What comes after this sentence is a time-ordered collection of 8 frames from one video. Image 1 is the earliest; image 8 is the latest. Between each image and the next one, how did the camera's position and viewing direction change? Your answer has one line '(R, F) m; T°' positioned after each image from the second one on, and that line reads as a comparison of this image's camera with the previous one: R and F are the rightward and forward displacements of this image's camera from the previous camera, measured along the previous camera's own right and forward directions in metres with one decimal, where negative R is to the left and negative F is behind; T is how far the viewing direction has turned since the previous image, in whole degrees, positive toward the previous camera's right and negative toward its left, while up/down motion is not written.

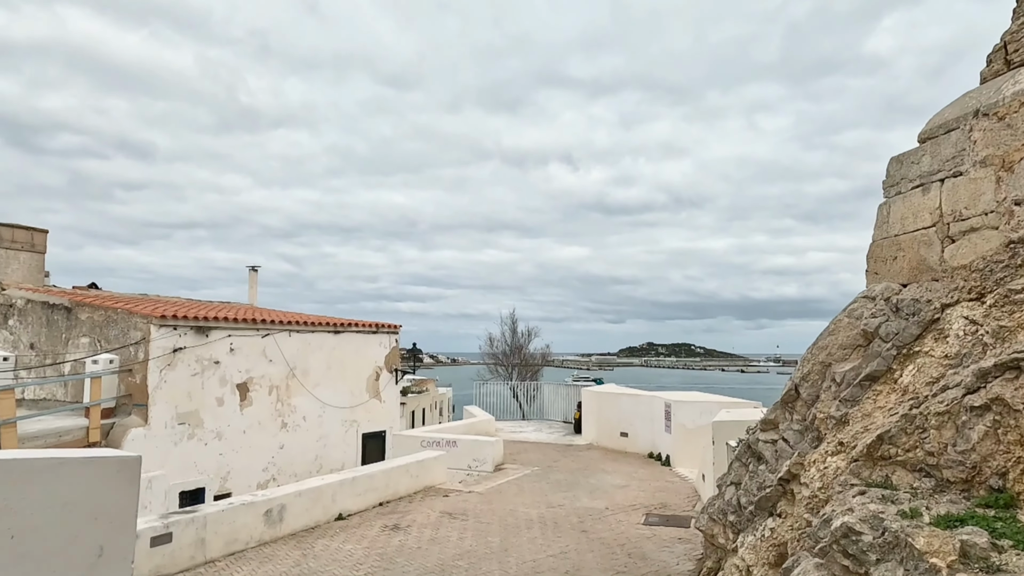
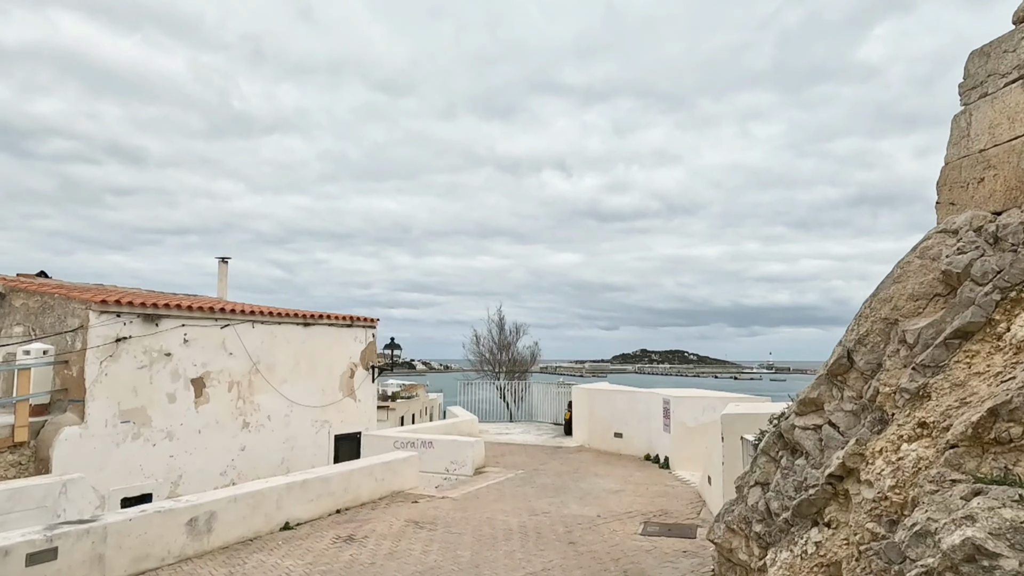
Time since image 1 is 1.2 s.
(+0.2, +1.4) m; +1°
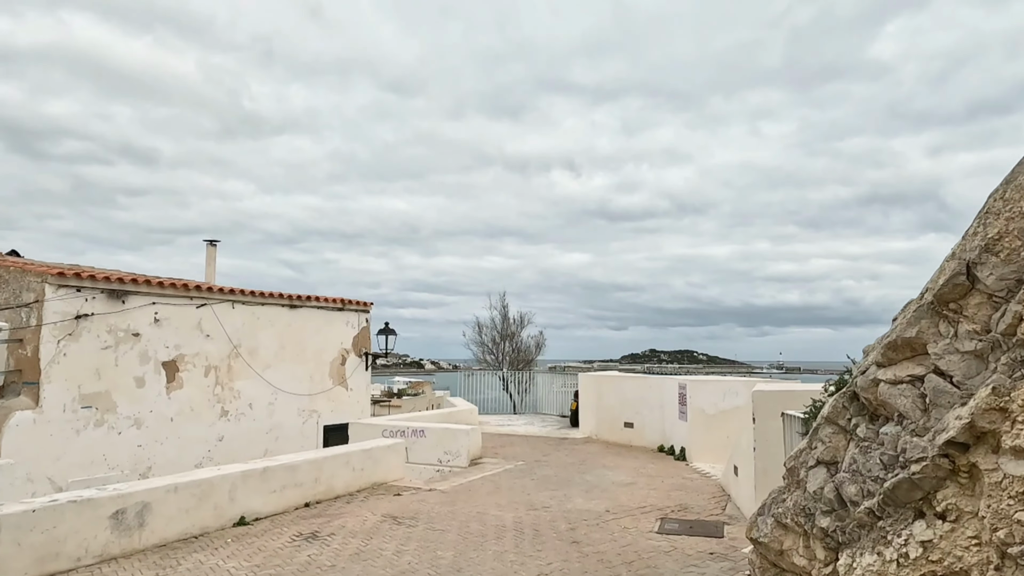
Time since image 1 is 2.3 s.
(+0.2, +1.2) m; -1°
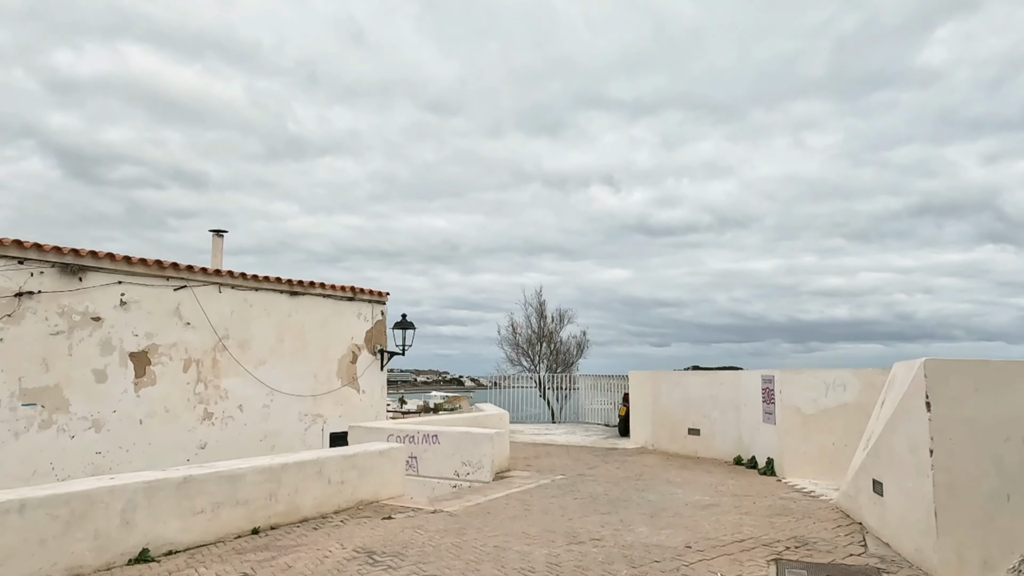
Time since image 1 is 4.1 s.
(+0.1, +2.5) m; -3°
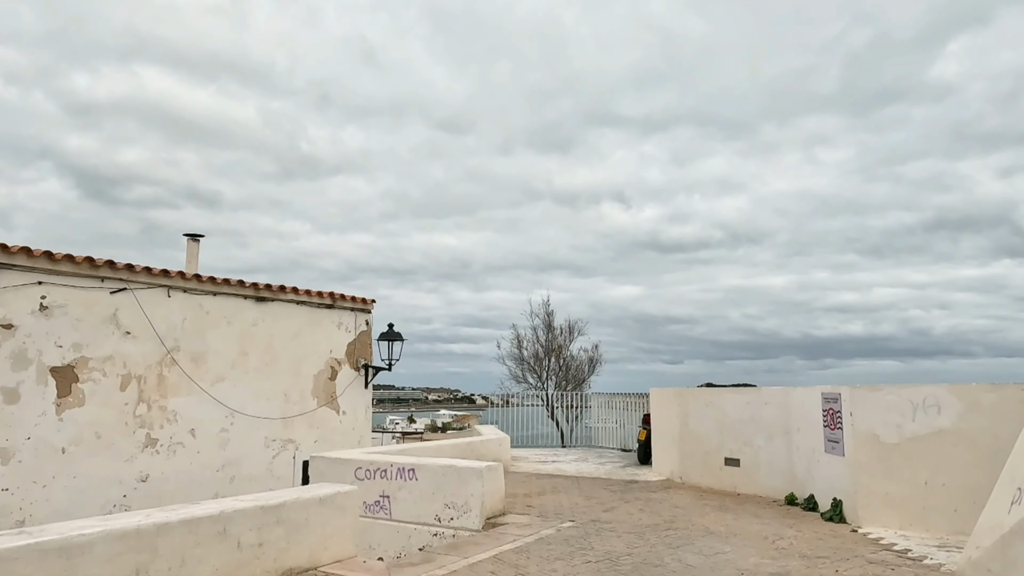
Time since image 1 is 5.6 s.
(+0.2, +1.9) m; -1°
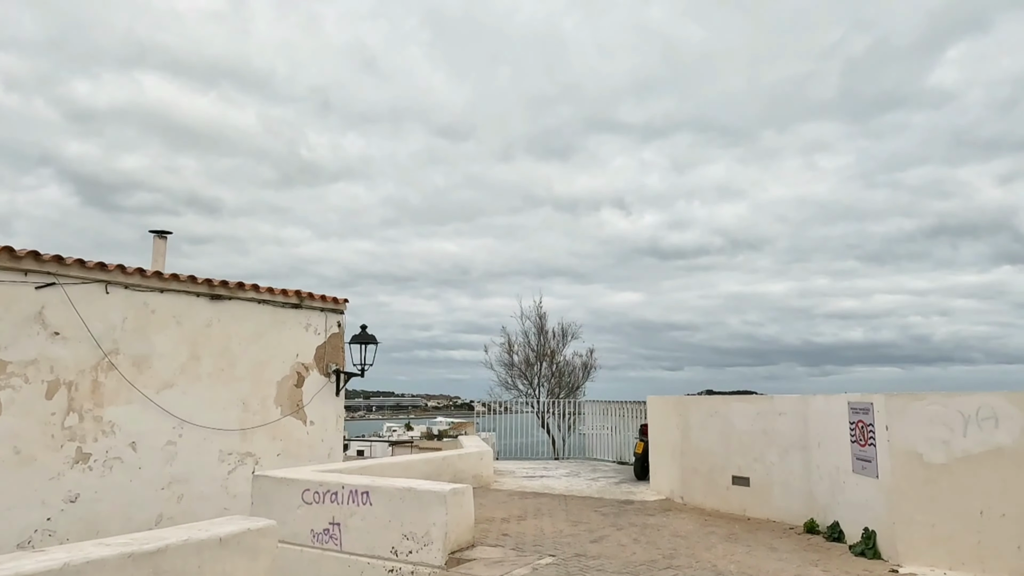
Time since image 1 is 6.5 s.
(+0.3, +1.1) m; 0°
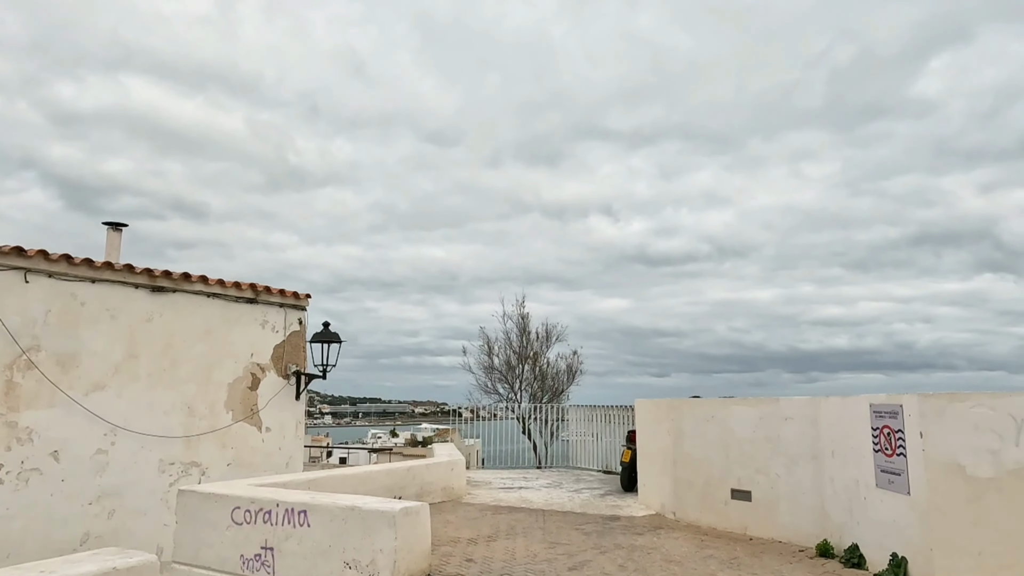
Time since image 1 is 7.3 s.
(+0.2, +1.0) m; +1°
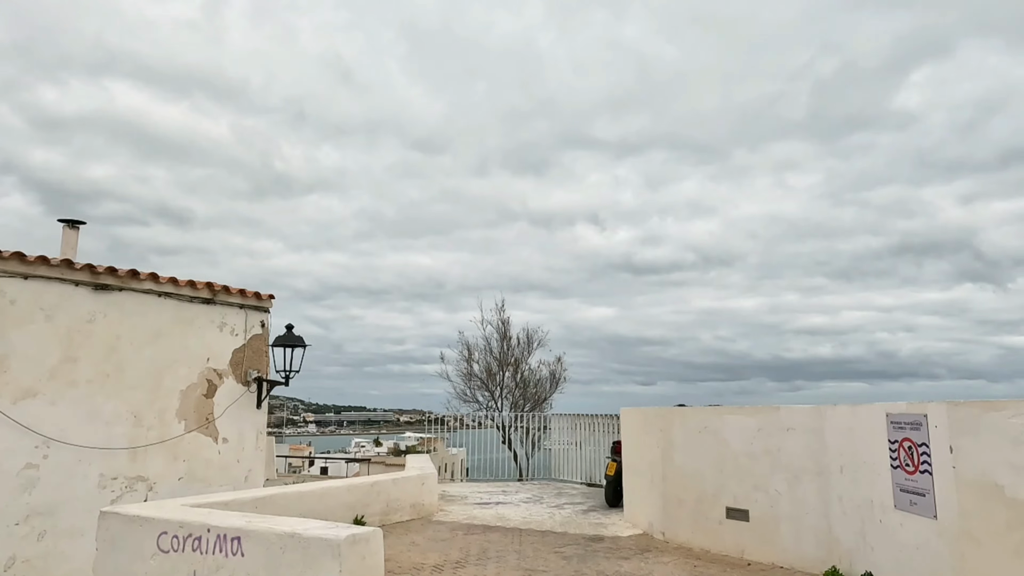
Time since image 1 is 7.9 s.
(+0.1, +0.7) m; +1°
